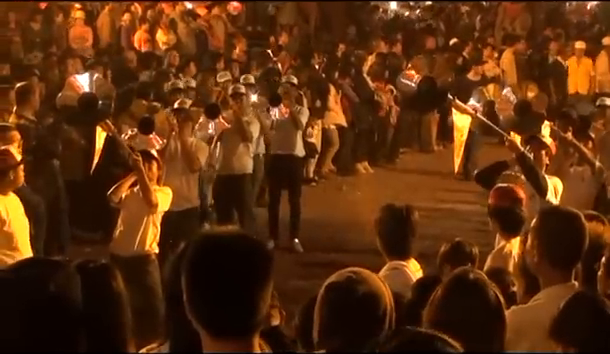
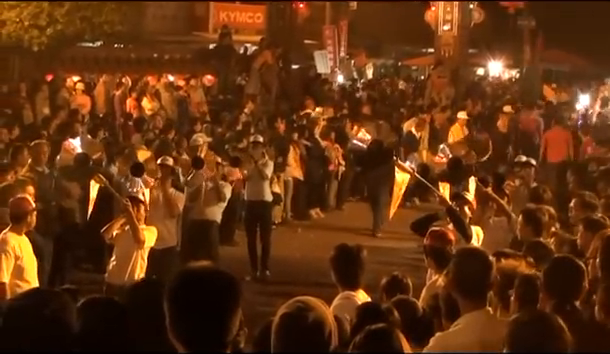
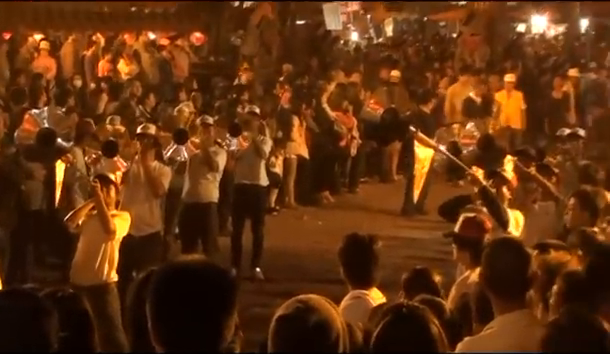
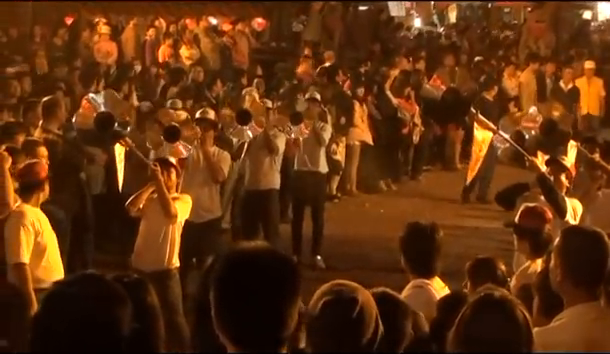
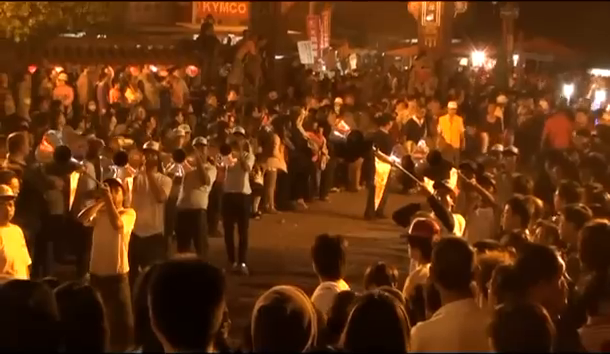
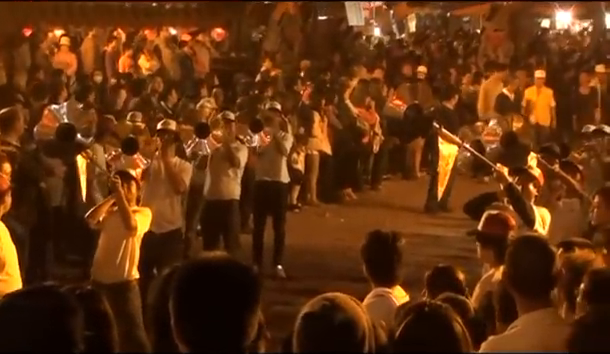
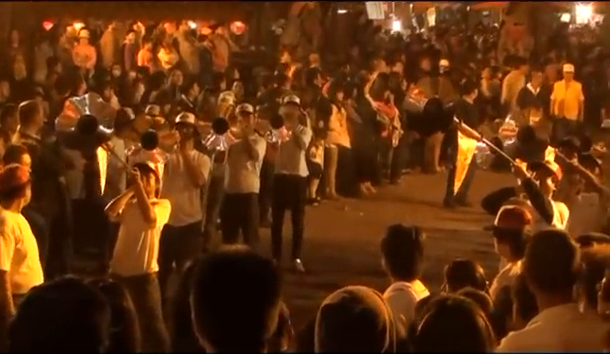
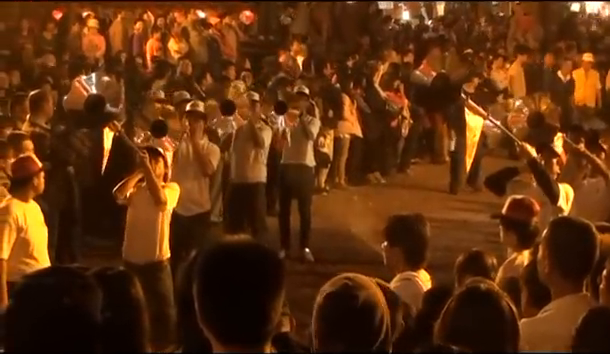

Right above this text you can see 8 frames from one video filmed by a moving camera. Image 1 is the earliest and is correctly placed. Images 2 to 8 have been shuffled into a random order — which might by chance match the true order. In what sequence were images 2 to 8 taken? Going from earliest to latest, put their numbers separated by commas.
8, 4, 7, 6, 3, 5, 2
